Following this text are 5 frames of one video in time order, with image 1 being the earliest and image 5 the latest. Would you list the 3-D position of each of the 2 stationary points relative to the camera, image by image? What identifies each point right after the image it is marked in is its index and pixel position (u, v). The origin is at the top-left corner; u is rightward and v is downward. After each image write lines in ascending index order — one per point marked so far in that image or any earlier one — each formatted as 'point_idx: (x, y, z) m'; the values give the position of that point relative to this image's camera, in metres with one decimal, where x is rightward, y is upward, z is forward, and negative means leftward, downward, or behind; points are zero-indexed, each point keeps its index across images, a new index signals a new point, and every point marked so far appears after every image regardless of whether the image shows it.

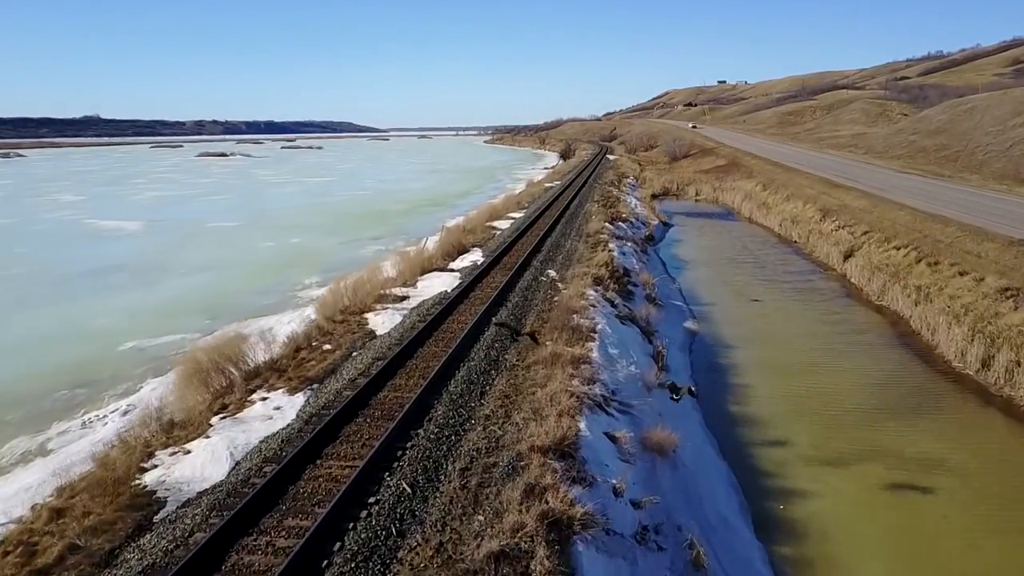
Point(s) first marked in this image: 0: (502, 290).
0: (-0.2, 0.0, +15.1) m
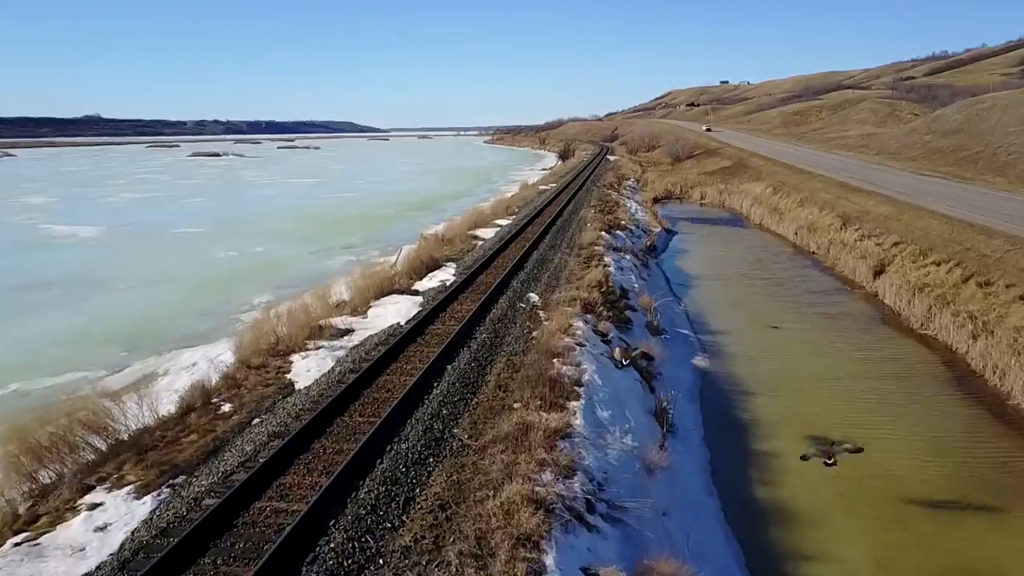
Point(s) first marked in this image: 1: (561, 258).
0: (-0.8, -0.6, +12.2) m
1: (+1.3, +0.8, +18.7) m
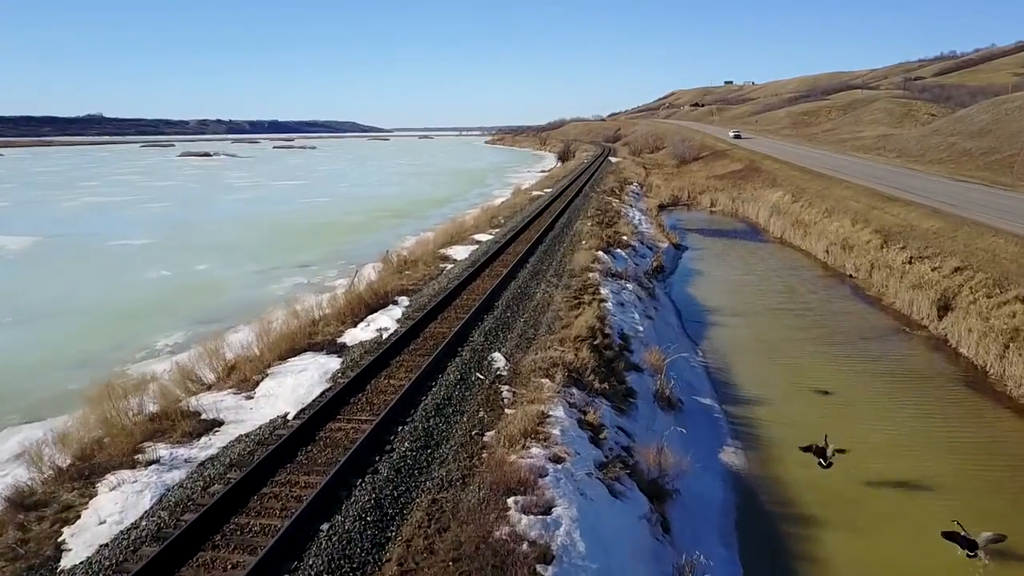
0: (-1.4, -1.5, +8.2) m
1: (+0.7, -0.1, +14.7) m
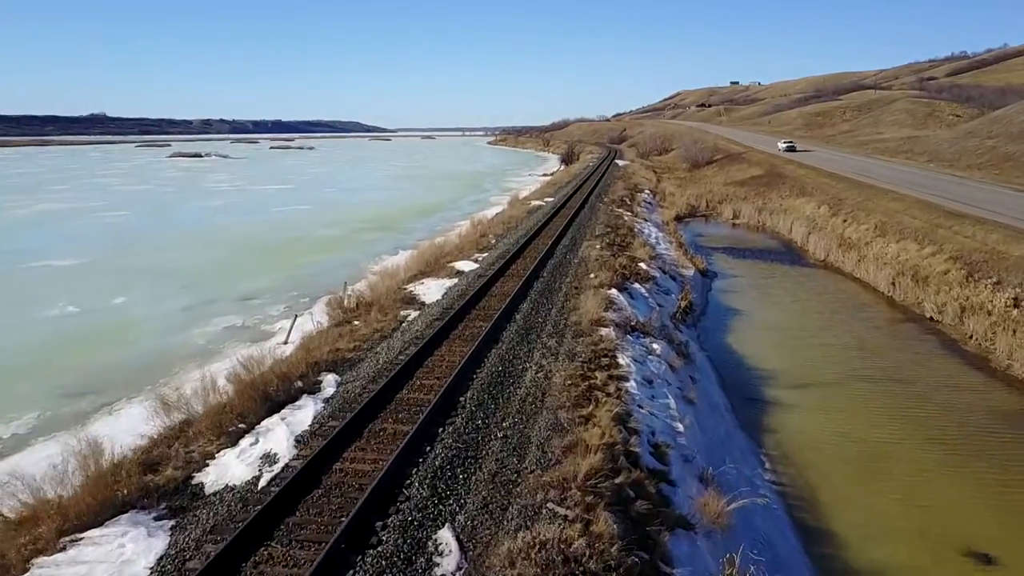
0: (-1.7, -2.5, +3.6) m
1: (+0.4, -1.2, +10.2) m
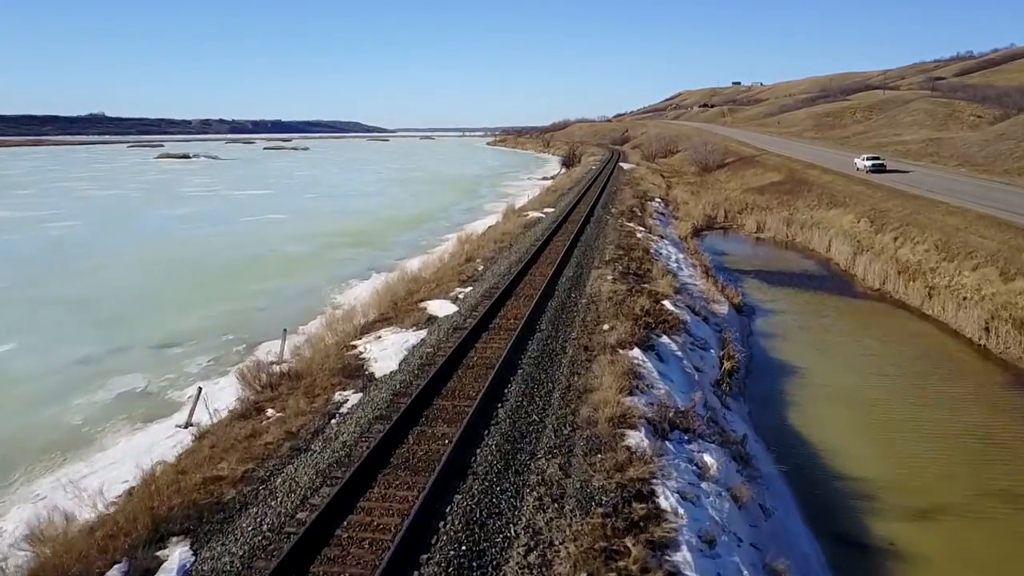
0: (-2.0, -3.5, -0.5) m
1: (+0.2, -2.2, +6.1) m
